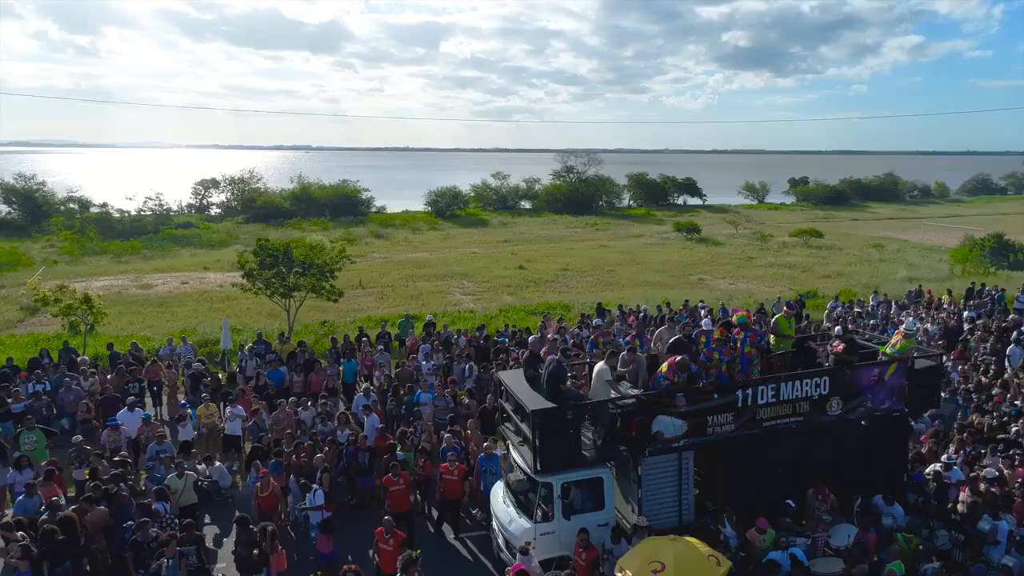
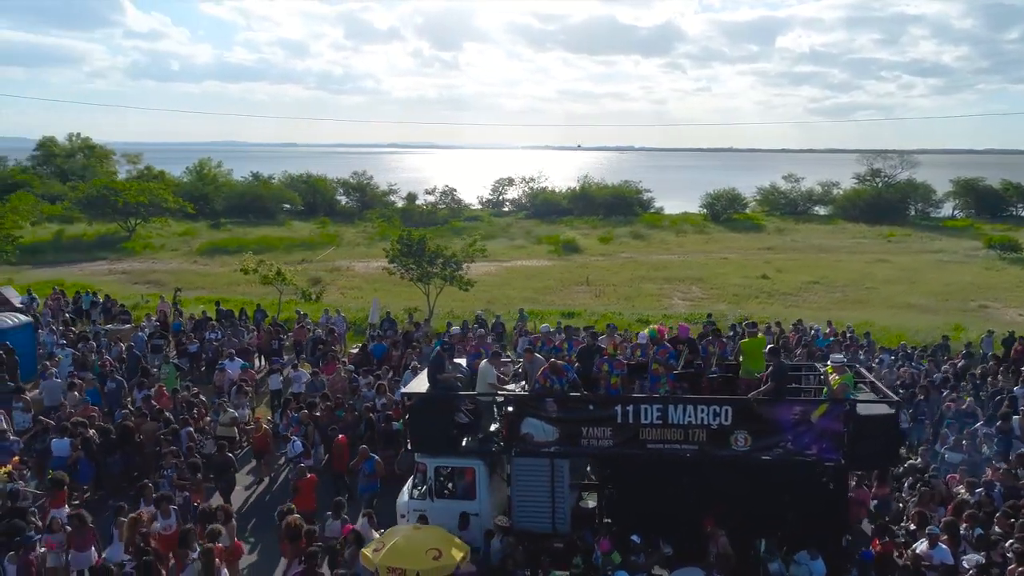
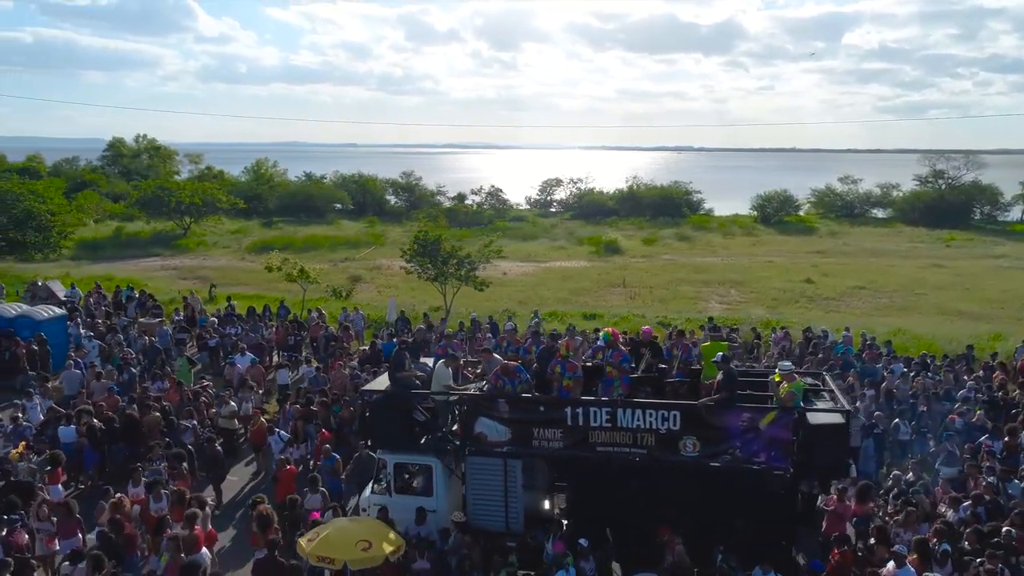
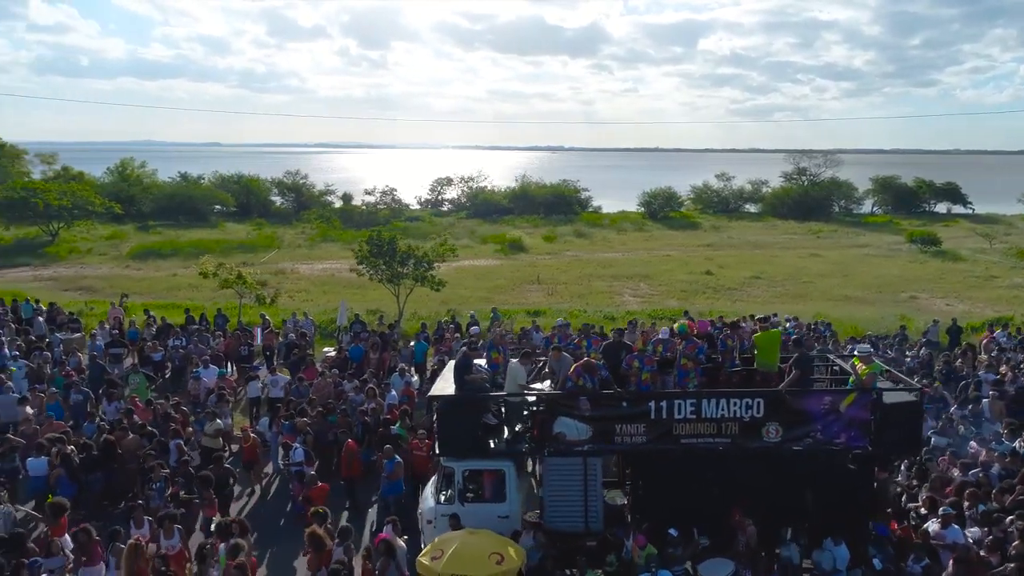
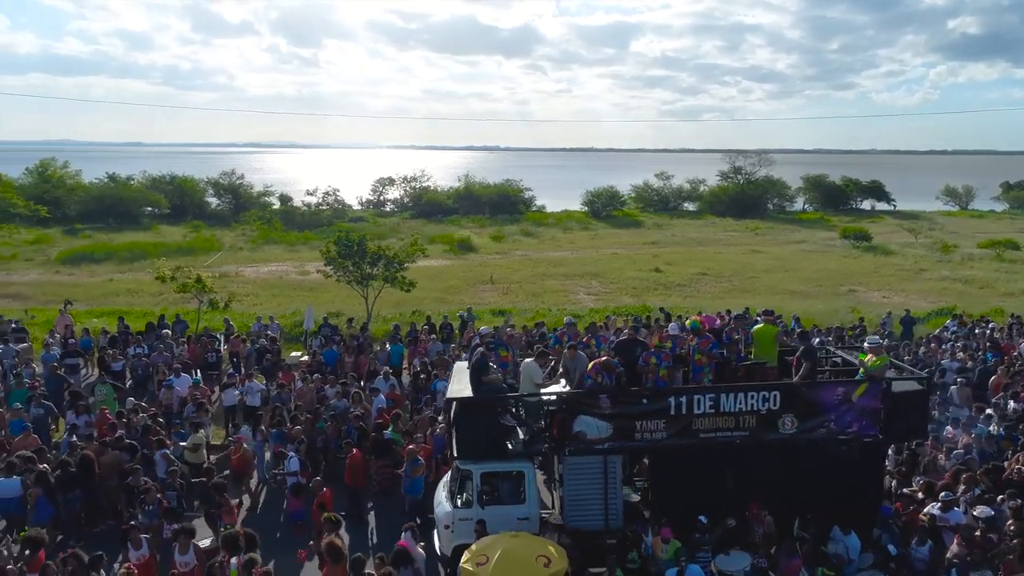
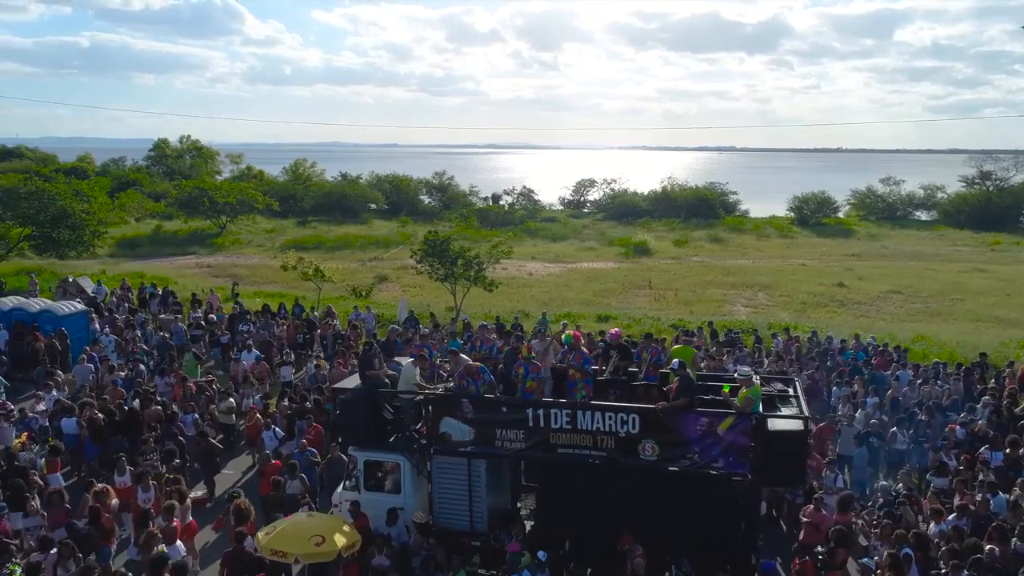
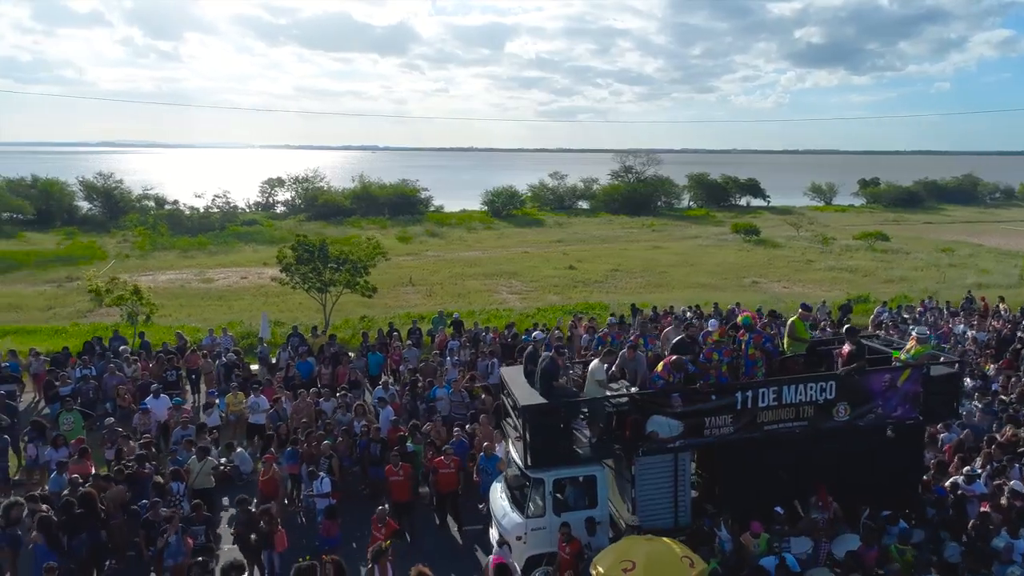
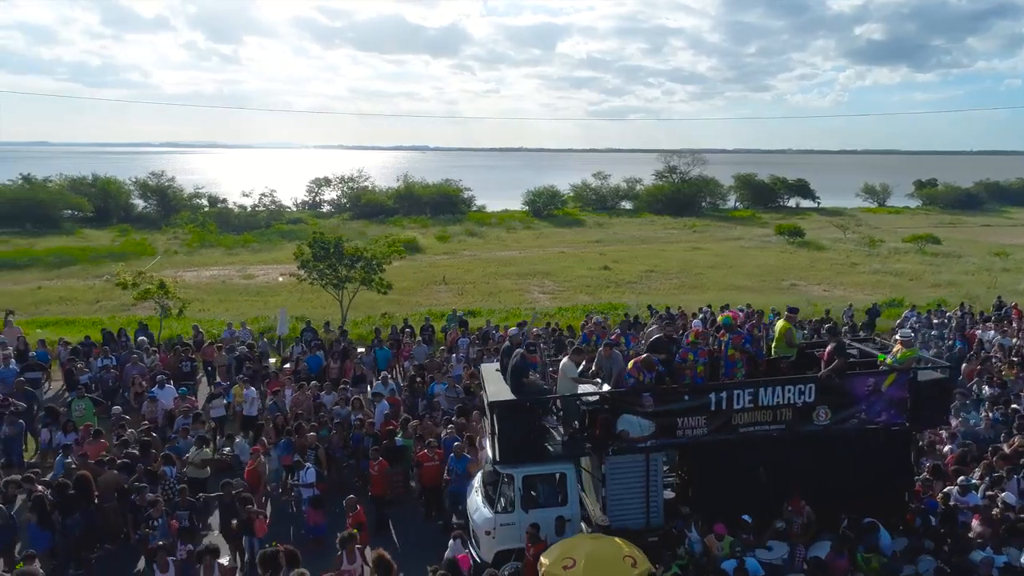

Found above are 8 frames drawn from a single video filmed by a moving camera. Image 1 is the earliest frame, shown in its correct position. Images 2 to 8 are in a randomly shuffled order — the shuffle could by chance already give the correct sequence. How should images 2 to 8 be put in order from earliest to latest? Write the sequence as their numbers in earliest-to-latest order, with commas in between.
7, 8, 5, 4, 2, 3, 6
